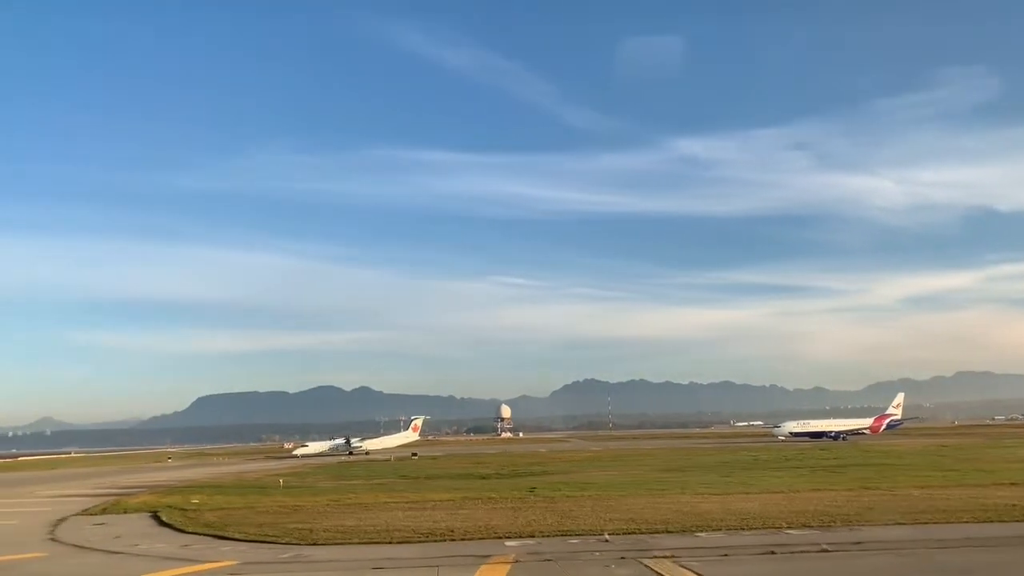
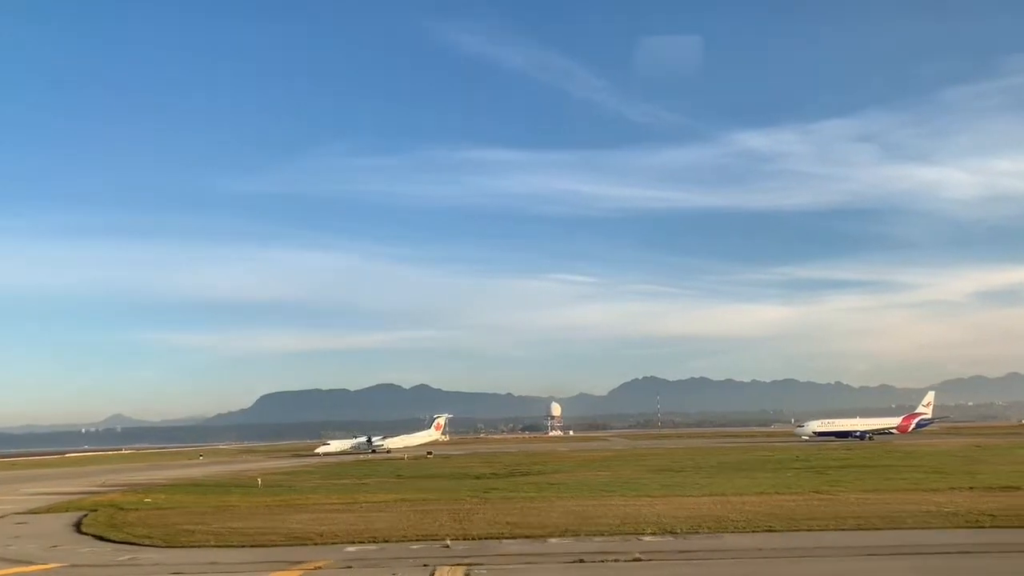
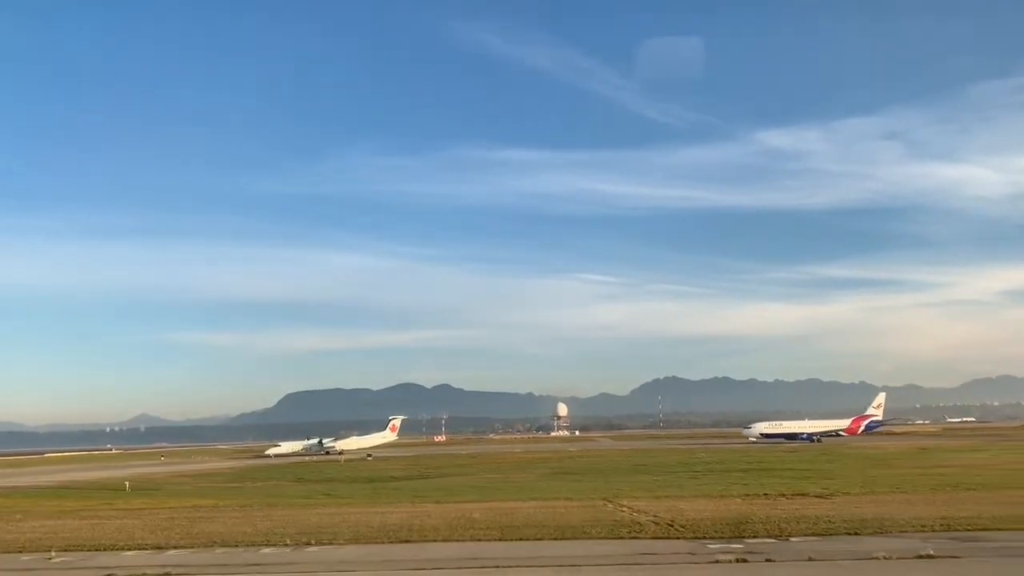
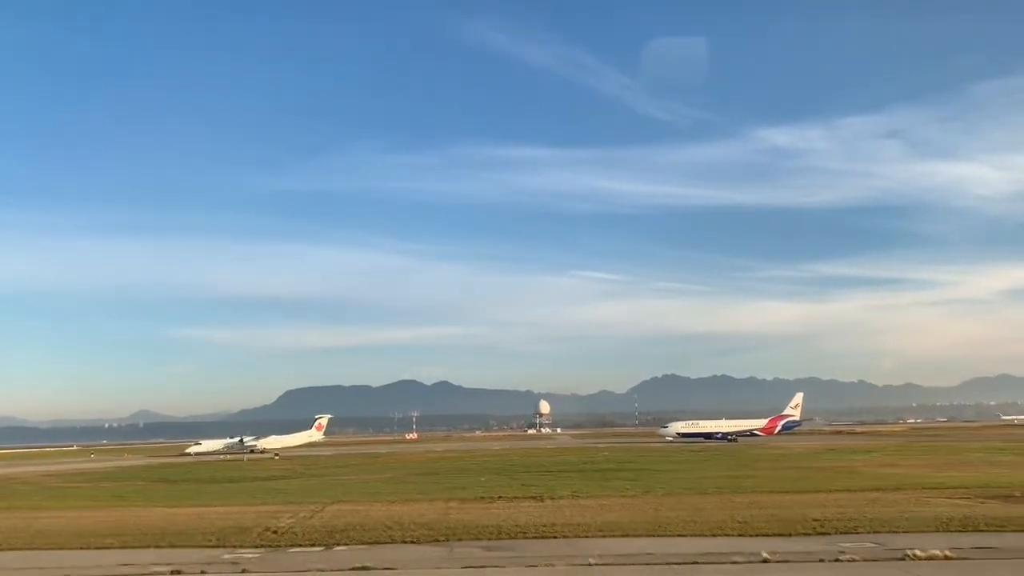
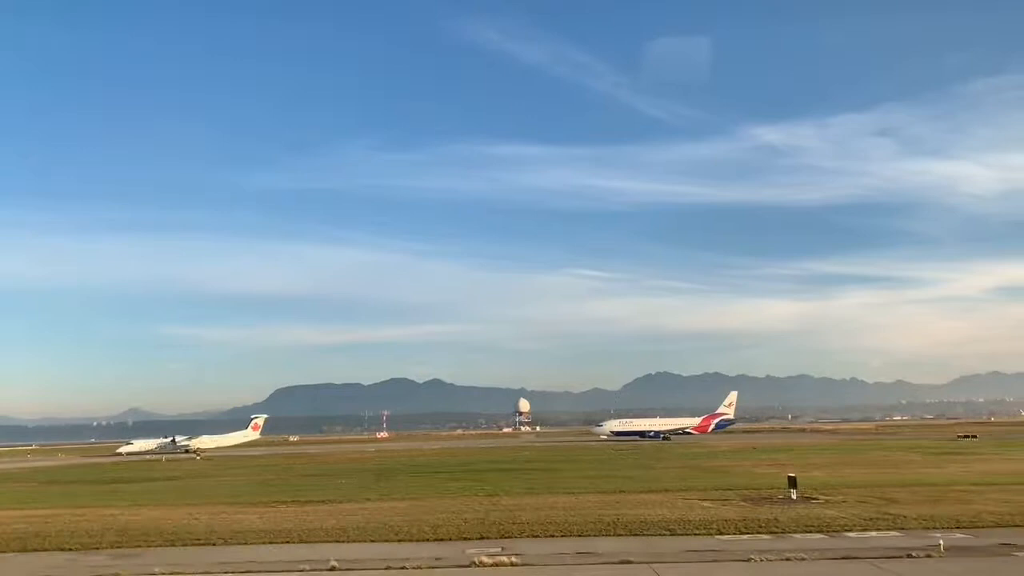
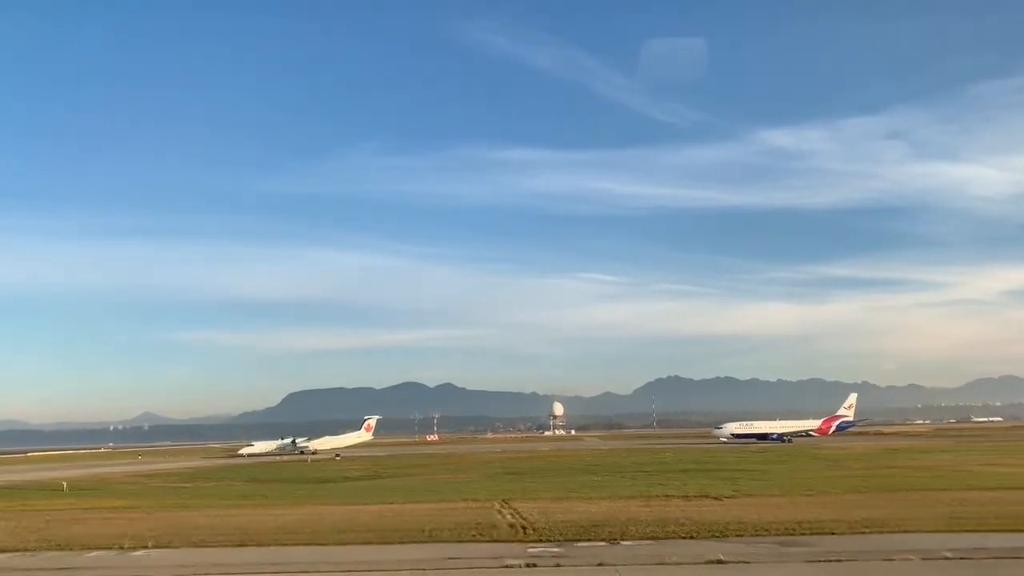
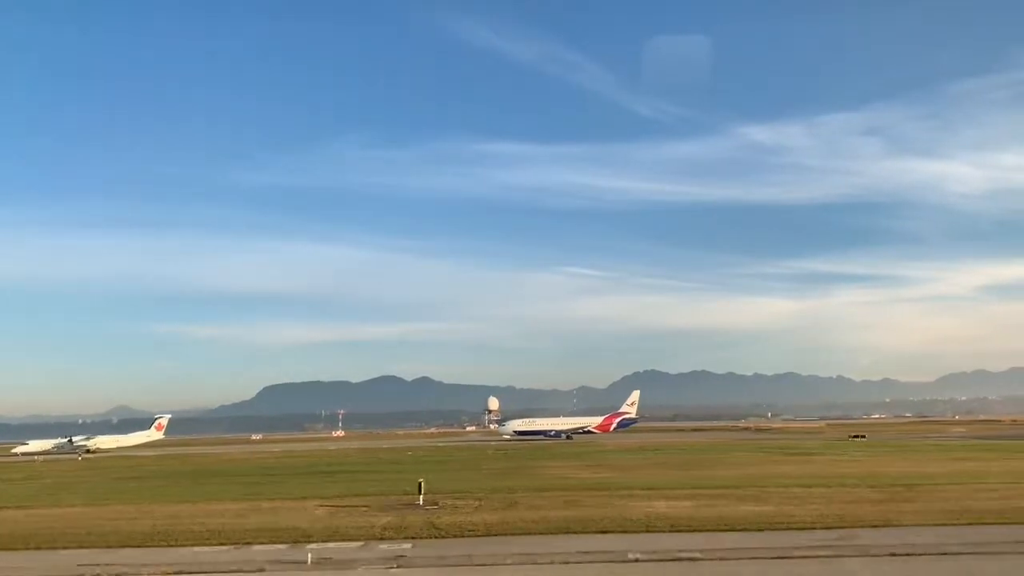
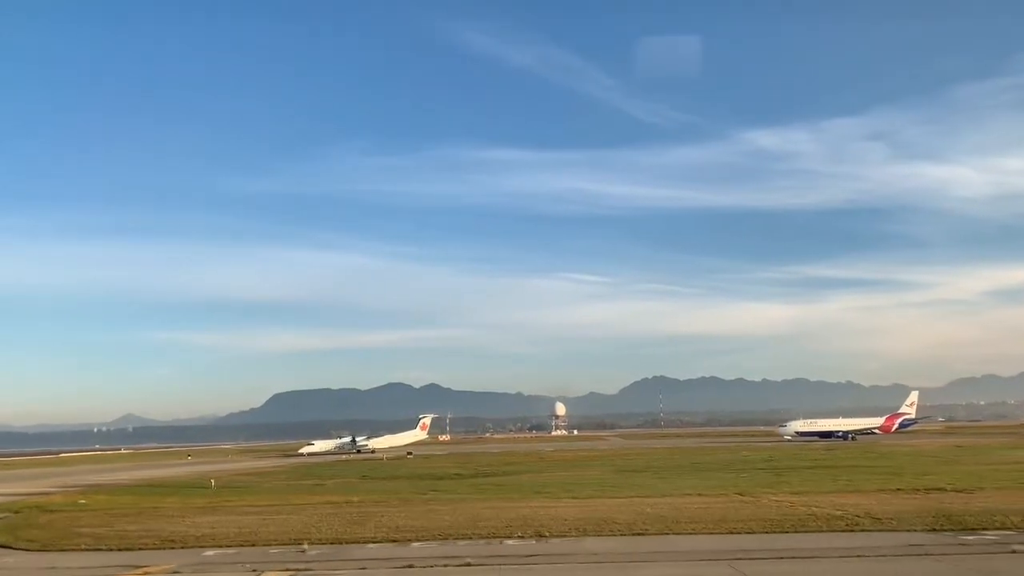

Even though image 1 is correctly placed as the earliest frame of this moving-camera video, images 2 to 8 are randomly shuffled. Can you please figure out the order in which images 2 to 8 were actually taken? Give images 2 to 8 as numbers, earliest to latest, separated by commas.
2, 8, 3, 6, 4, 5, 7
